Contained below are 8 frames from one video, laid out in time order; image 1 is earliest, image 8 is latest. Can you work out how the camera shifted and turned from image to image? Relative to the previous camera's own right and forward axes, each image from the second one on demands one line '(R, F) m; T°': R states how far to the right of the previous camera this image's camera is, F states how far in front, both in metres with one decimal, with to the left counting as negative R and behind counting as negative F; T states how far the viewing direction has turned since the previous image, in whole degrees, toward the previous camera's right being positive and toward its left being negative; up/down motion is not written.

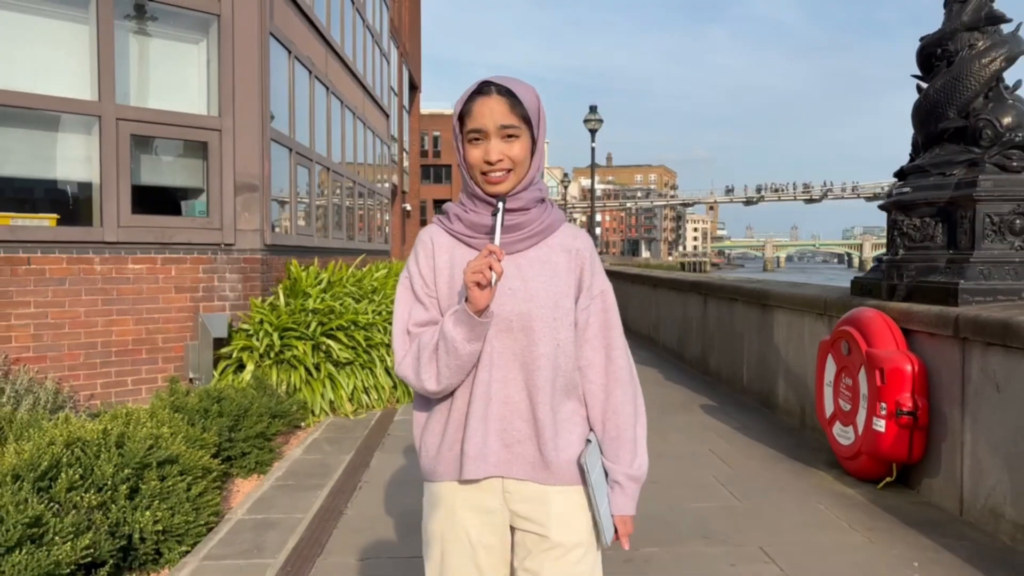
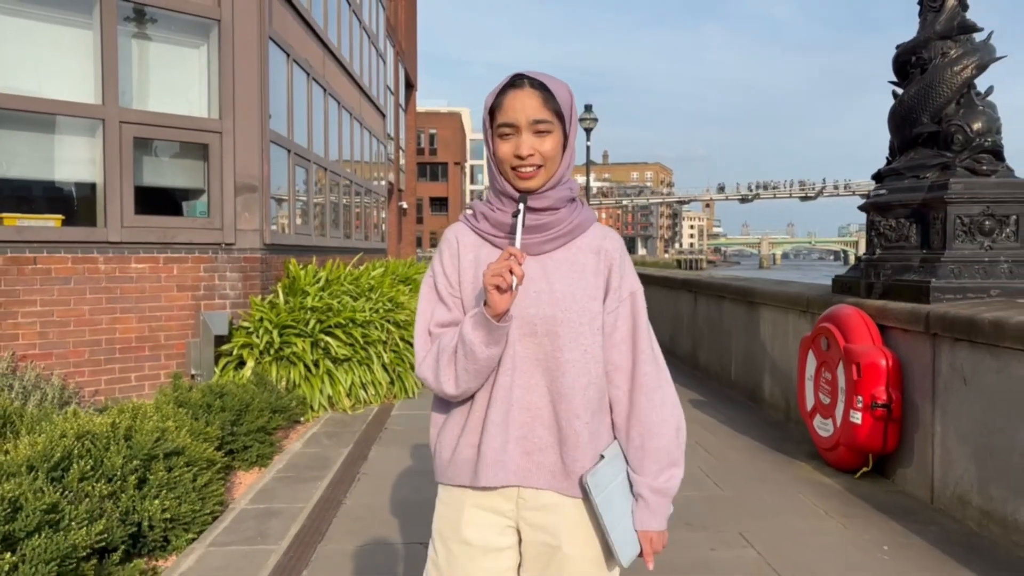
(0.0, -0.2) m; 0°
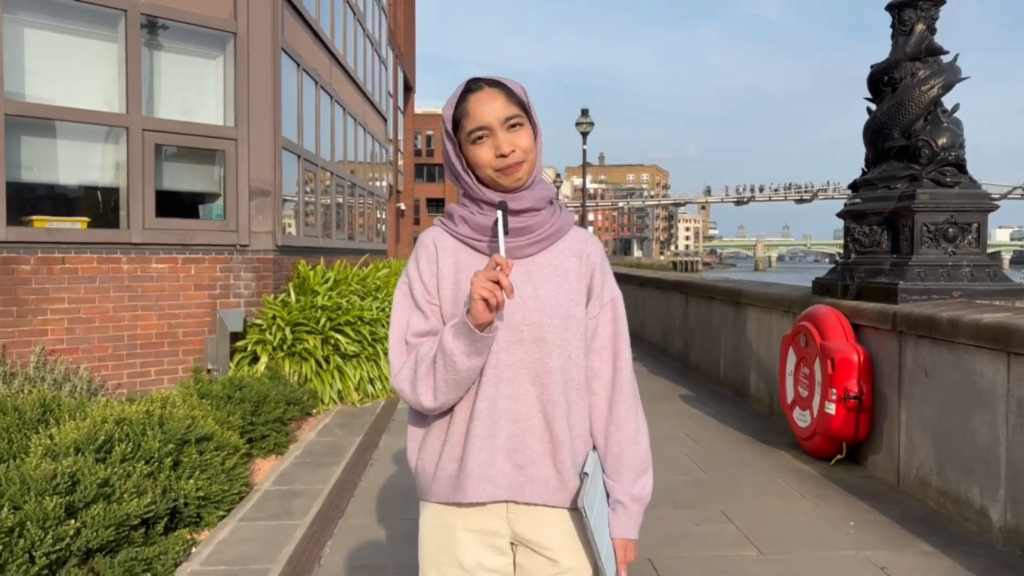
(0.0, -0.4) m; 0°
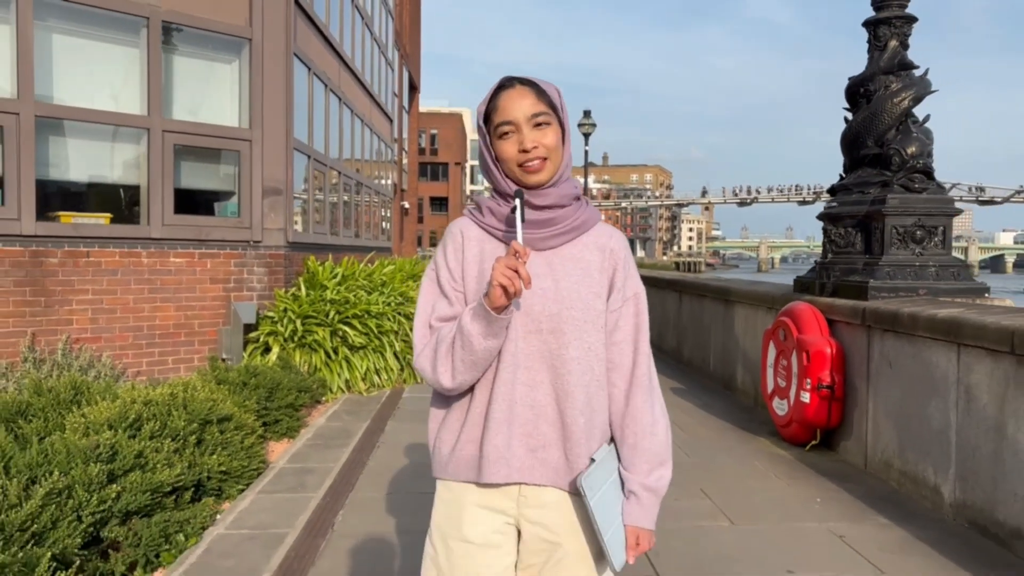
(0.0, -0.4) m; 0°
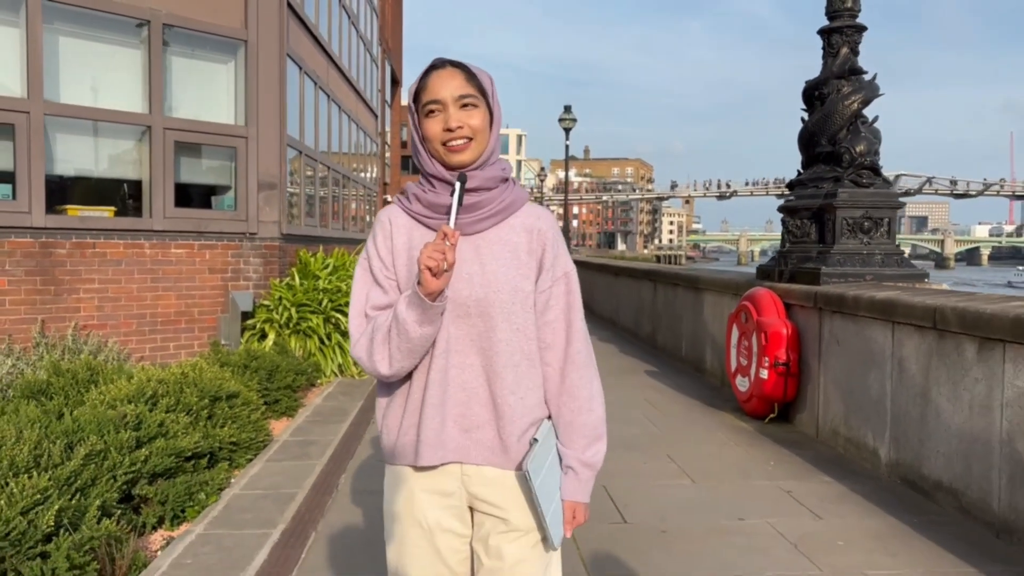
(0.0, -0.5) m; +1°
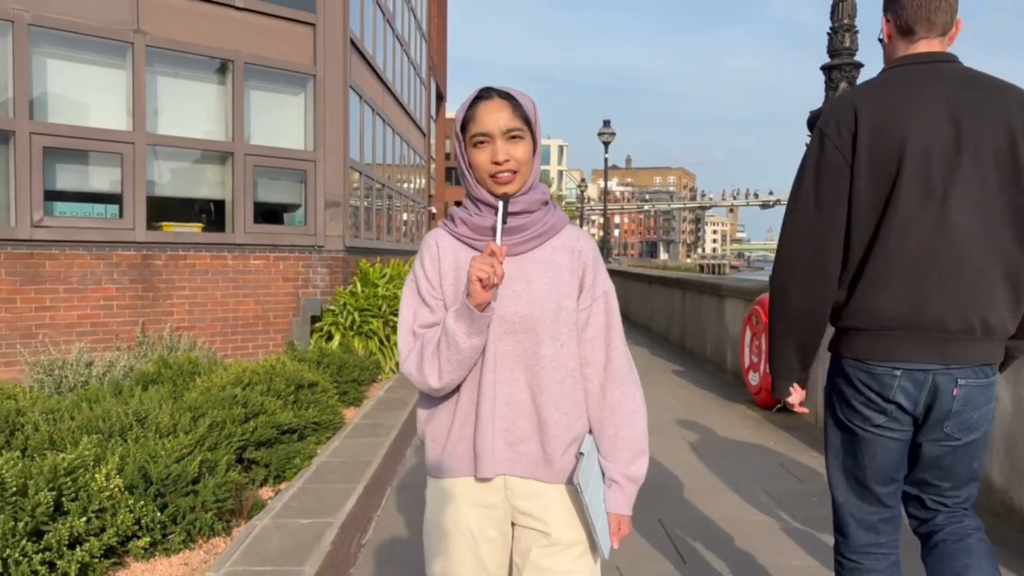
(0.0, -1.0) m; -3°
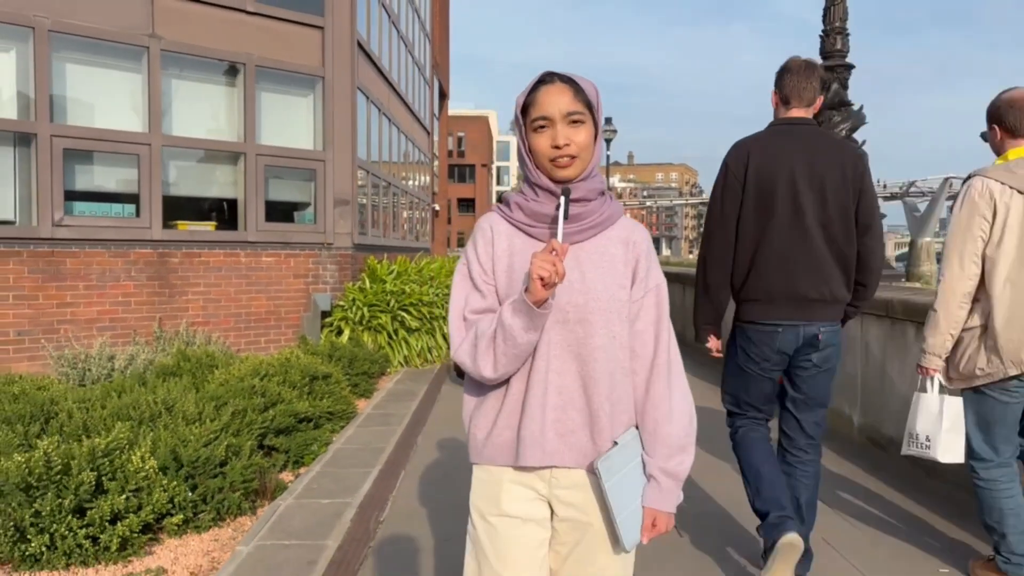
(0.0, -0.3) m; 0°
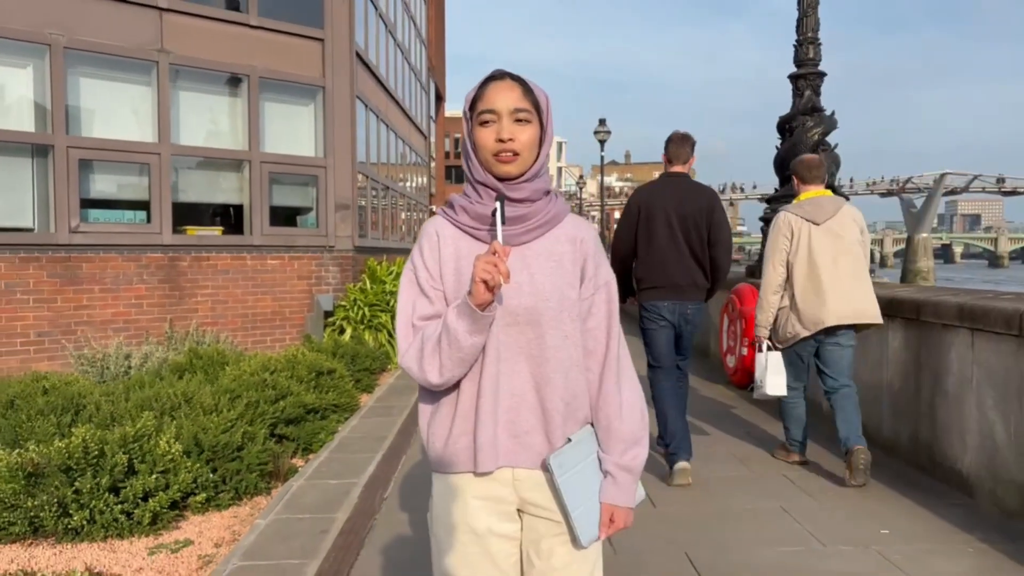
(+0.1, -0.4) m; 0°
